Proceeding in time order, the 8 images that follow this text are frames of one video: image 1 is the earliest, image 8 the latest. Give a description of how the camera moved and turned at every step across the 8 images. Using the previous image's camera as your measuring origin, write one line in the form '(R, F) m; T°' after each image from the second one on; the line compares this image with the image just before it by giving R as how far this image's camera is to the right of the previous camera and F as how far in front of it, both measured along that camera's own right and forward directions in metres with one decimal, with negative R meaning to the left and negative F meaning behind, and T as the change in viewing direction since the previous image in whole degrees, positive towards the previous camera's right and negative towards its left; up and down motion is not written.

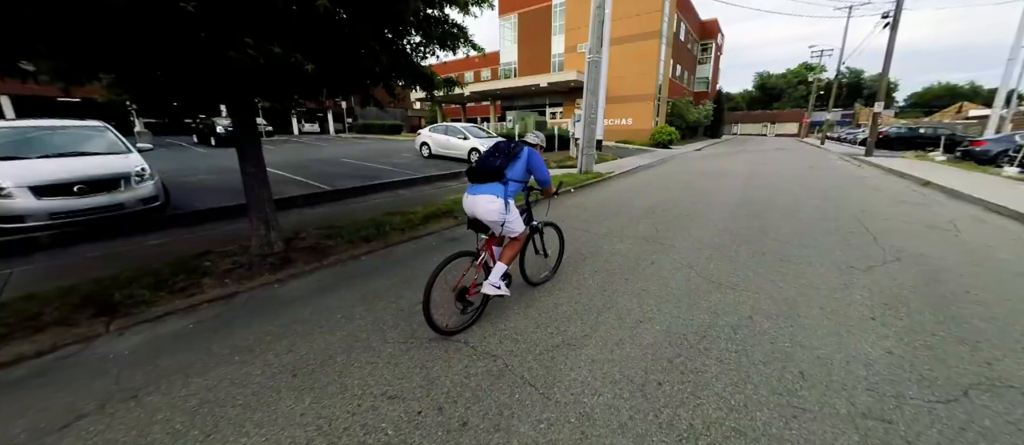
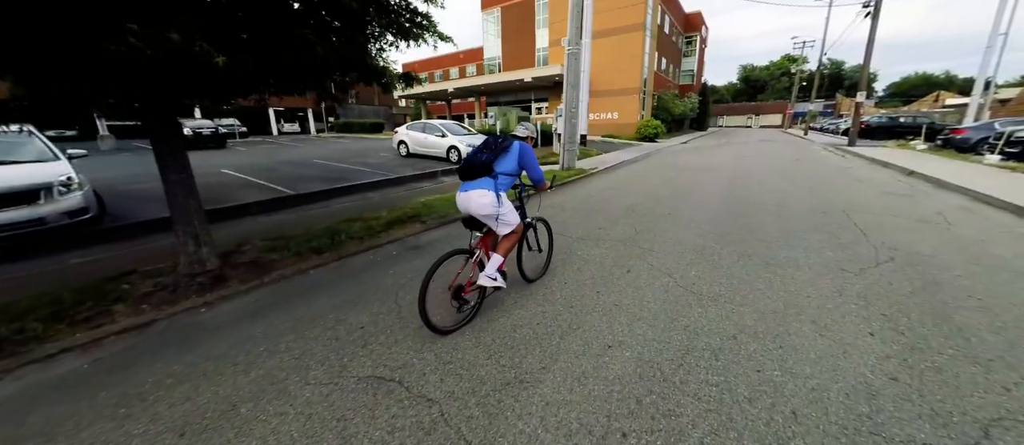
(+0.3, +0.4) m; +1°
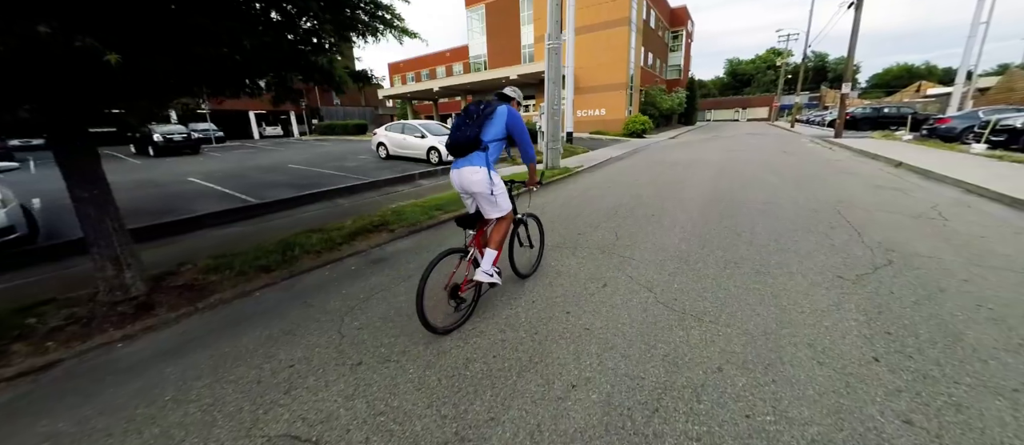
(+0.3, +0.4) m; +1°
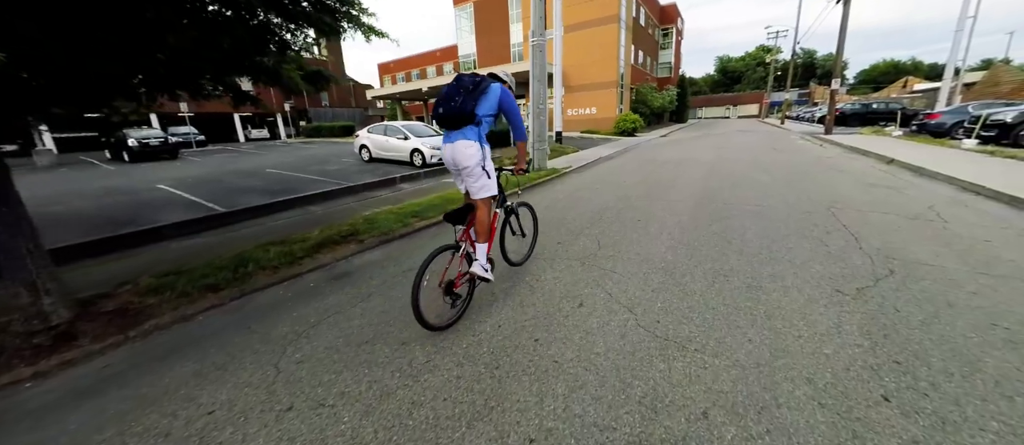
(+0.2, +0.3) m; +1°
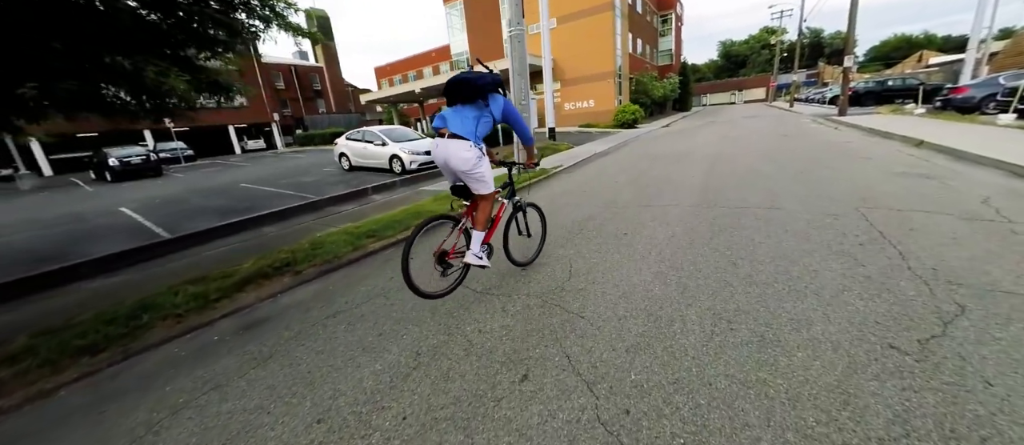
(+0.5, +0.8) m; -1°
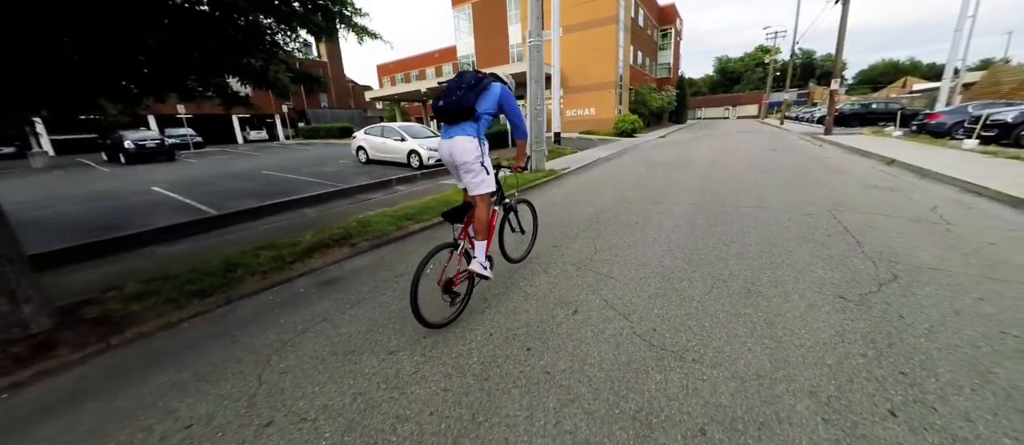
(-0.5, -0.7) m; +1°
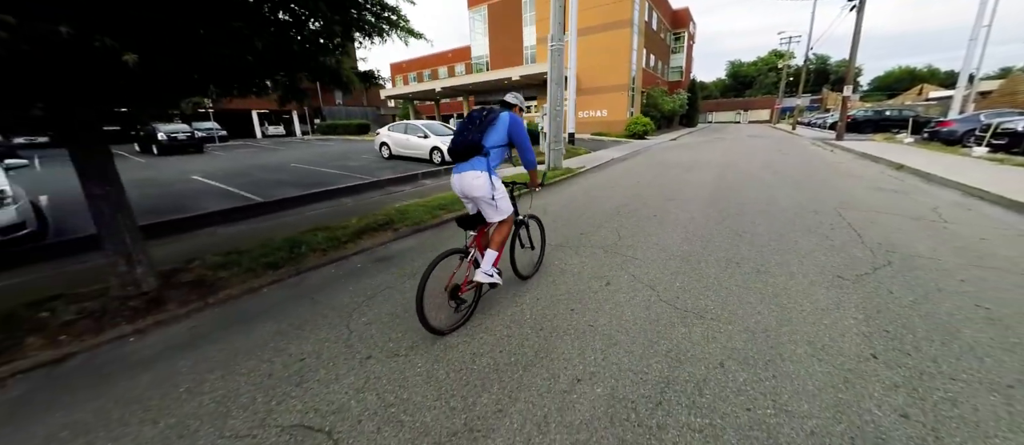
(-0.3, -0.4) m; -1°
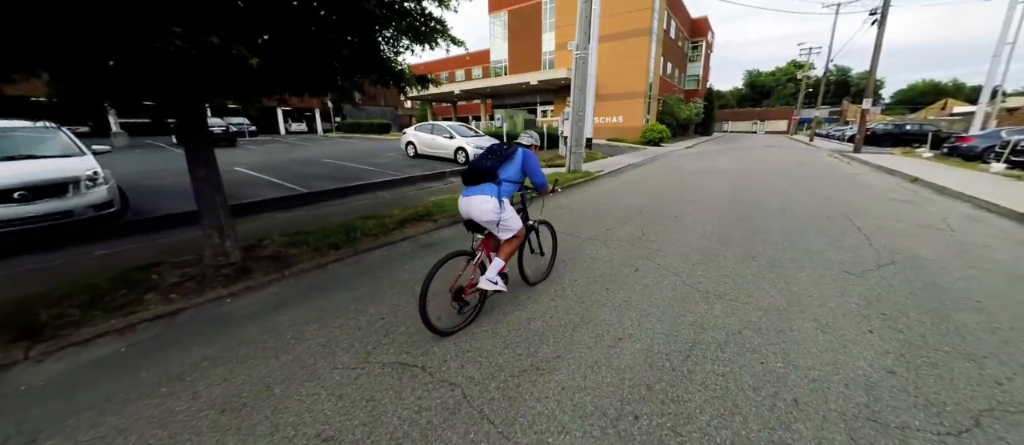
(-0.3, -0.4) m; -2°
